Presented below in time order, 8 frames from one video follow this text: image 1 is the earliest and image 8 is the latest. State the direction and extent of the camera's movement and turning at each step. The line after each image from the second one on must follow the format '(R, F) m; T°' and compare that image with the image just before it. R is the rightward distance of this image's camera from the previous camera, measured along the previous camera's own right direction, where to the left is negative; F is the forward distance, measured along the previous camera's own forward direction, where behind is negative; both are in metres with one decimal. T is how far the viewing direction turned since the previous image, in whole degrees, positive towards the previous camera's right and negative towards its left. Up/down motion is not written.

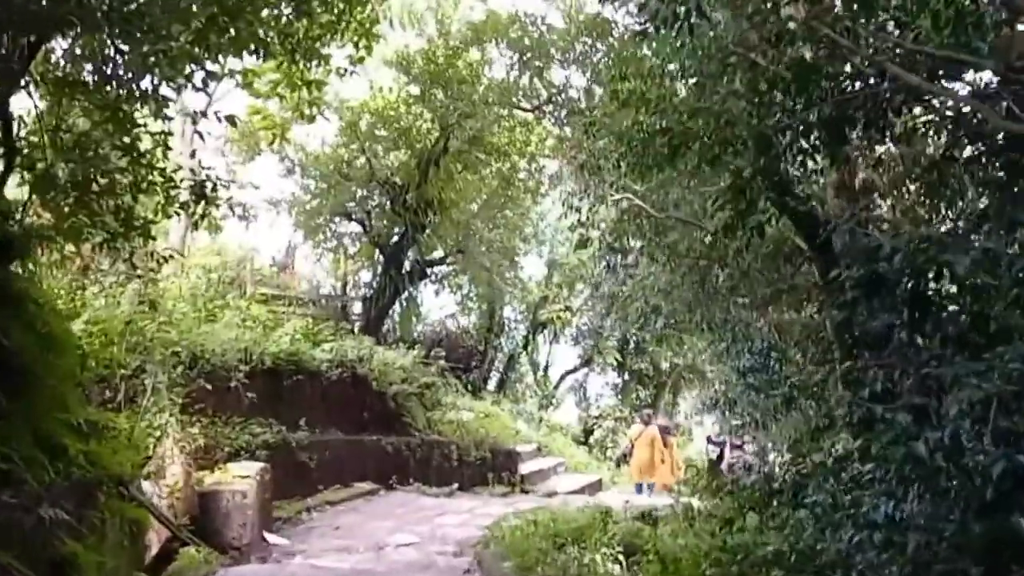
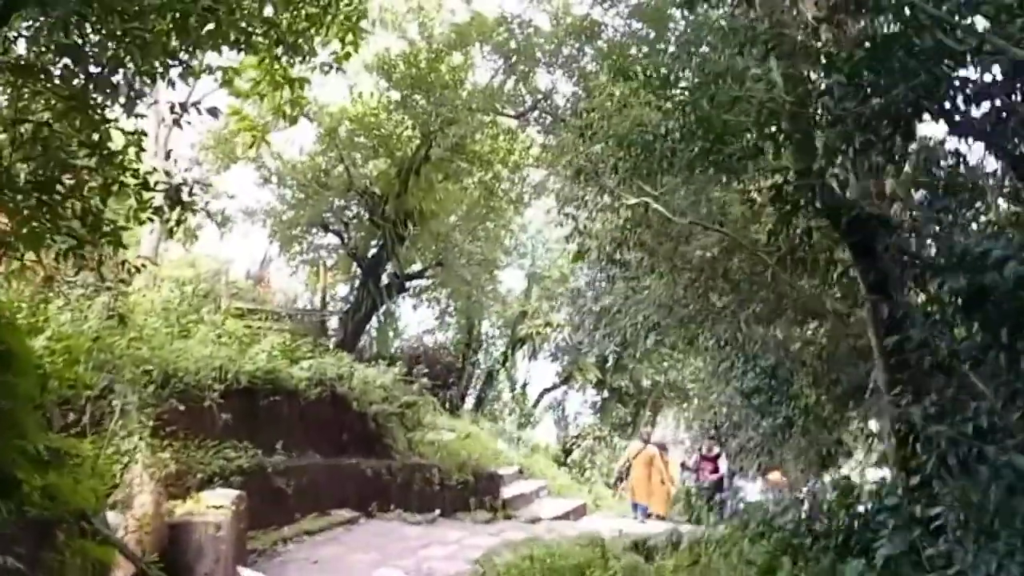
(-0.1, +0.2) m; +2°
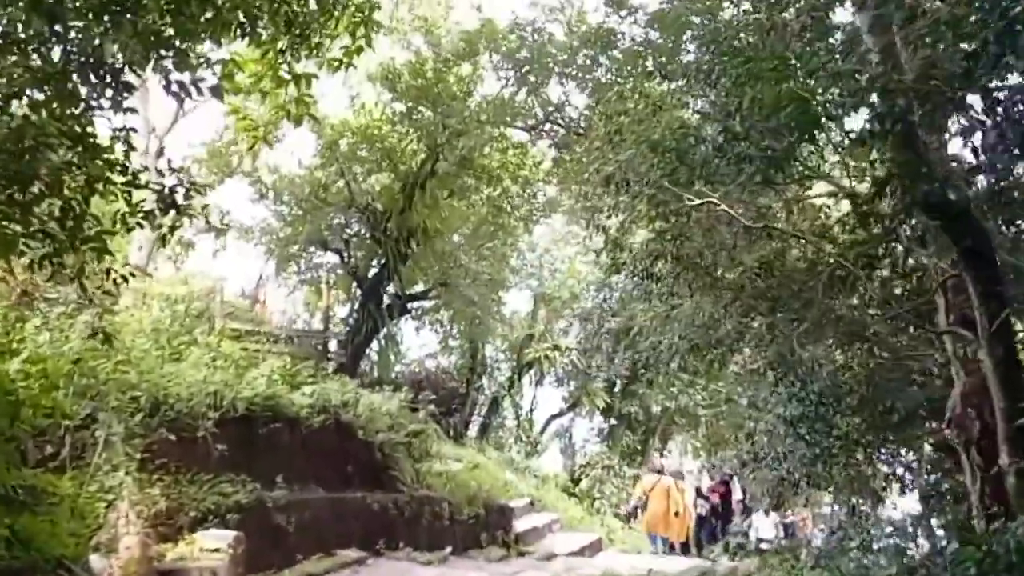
(-0.1, +0.3) m; 0°
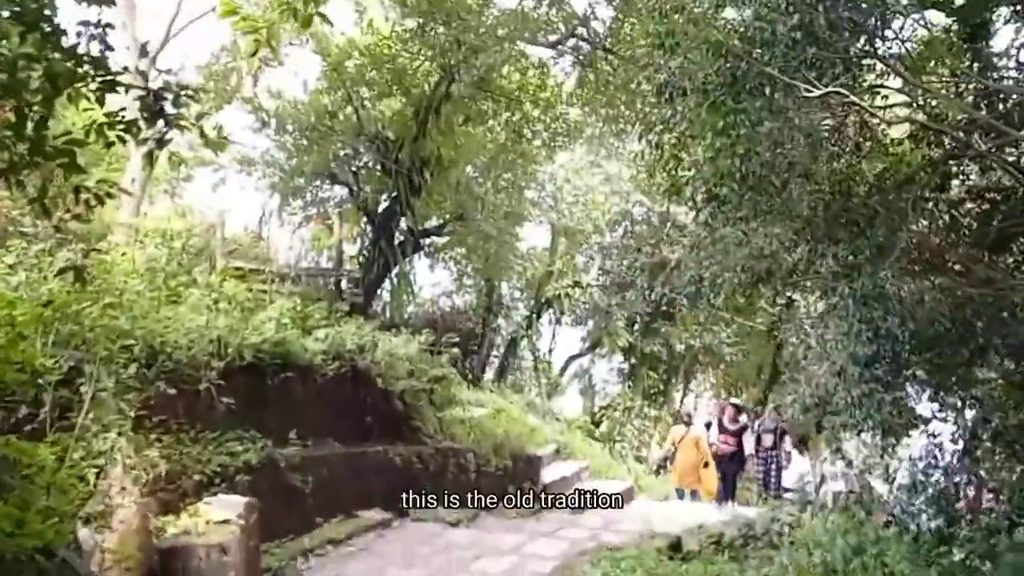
(-0.1, +0.4) m; 0°
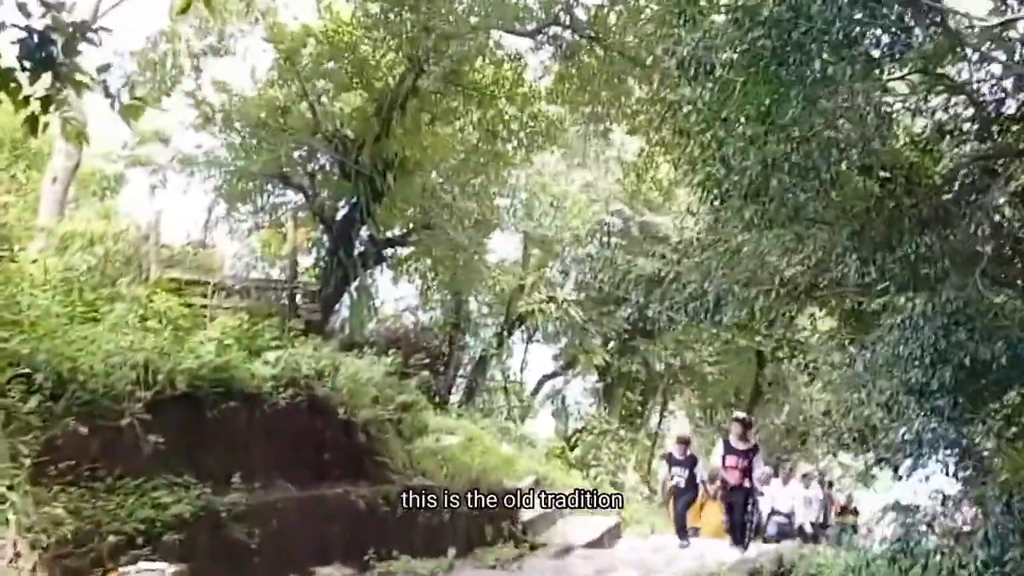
(-0.1, +0.4) m; +2°
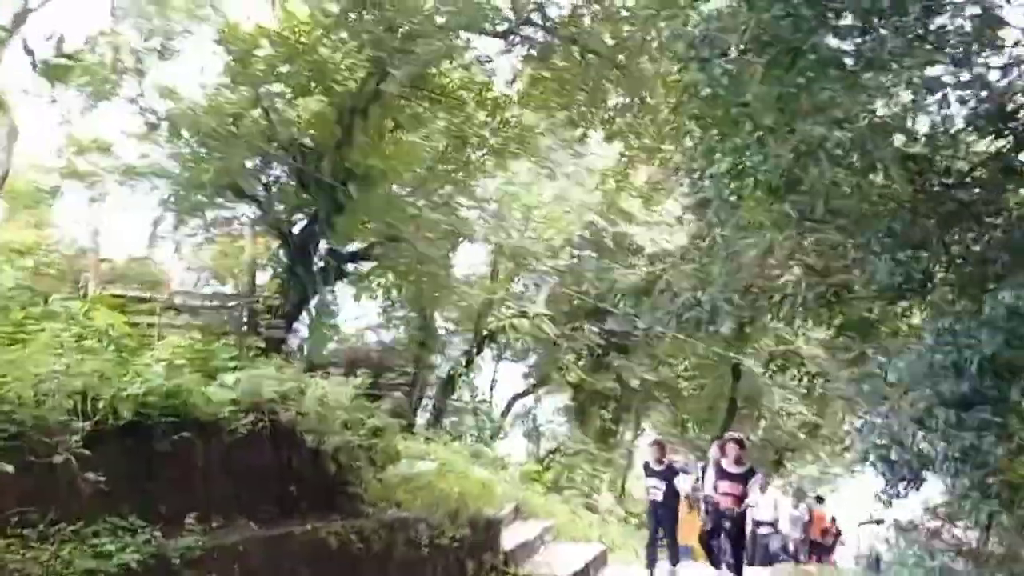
(-0.1, +0.3) m; +3°
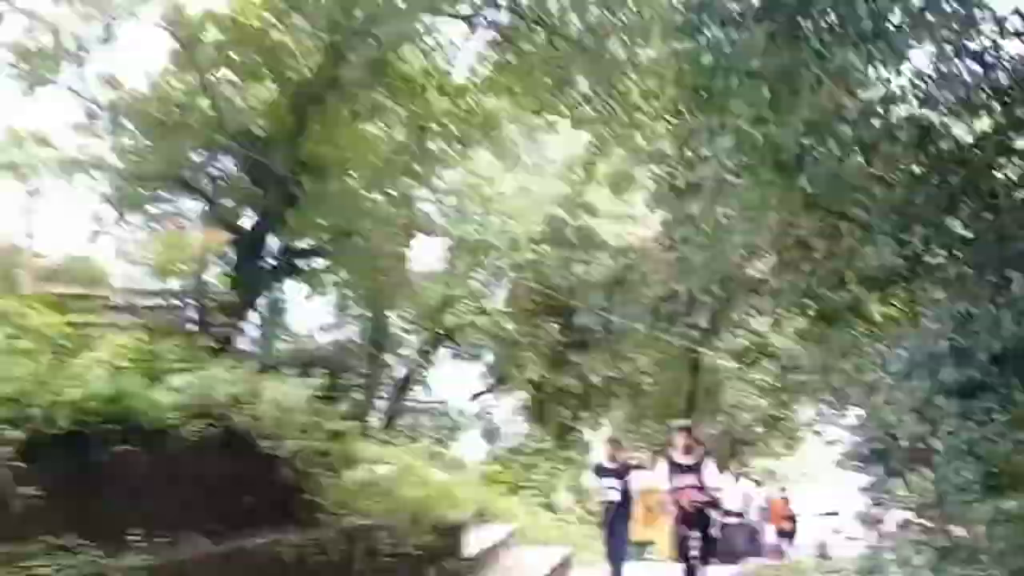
(0.0, +0.1) m; +3°
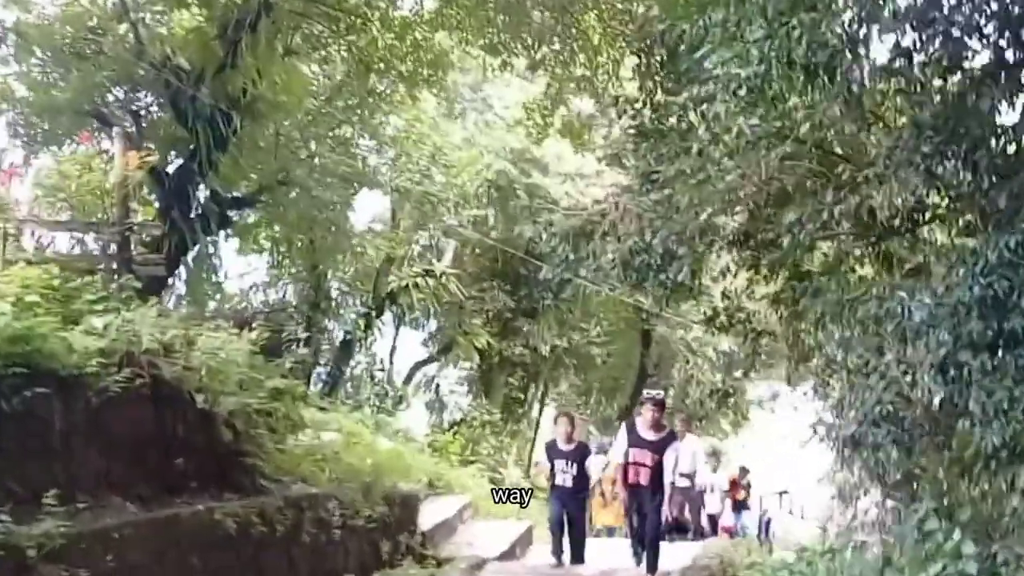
(-0.1, +0.3) m; +4°
